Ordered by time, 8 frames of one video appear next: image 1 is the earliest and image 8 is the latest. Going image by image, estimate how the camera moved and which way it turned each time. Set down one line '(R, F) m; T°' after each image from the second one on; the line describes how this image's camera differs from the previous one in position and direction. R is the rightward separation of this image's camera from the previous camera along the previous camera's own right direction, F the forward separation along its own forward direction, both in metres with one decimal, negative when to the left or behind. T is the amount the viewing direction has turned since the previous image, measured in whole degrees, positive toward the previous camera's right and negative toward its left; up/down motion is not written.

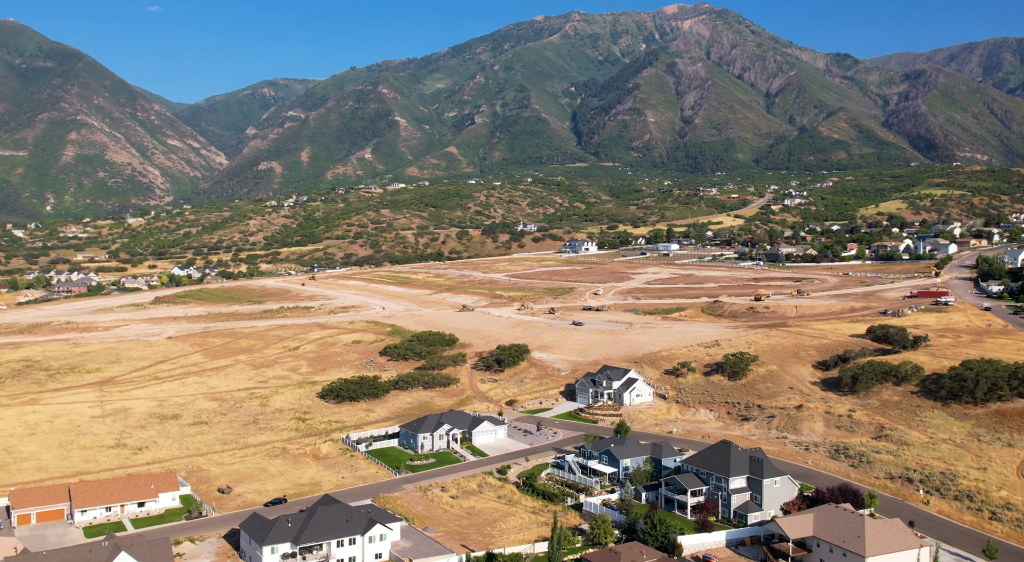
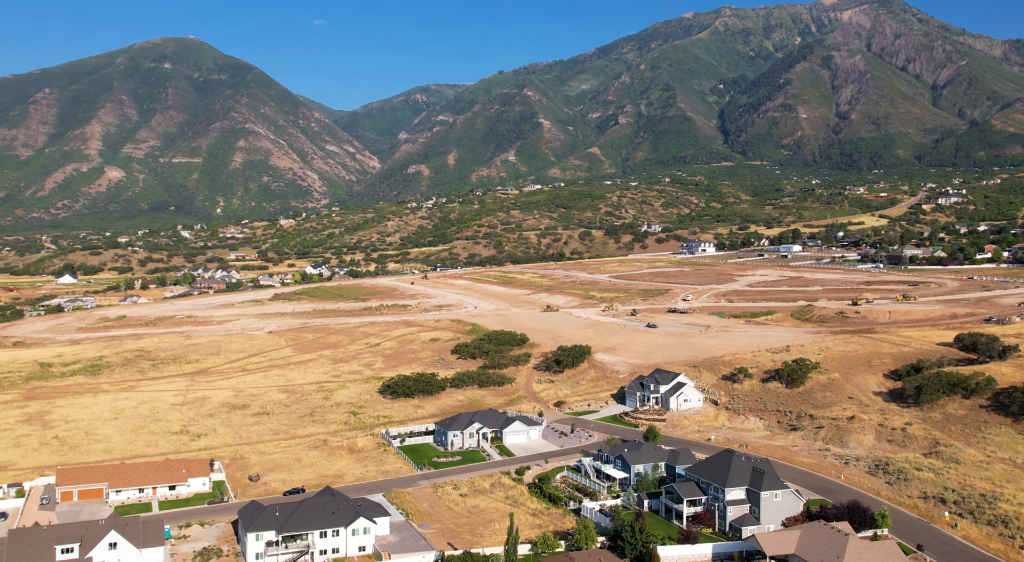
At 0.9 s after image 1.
(+4.7, +0.7) m; -9°
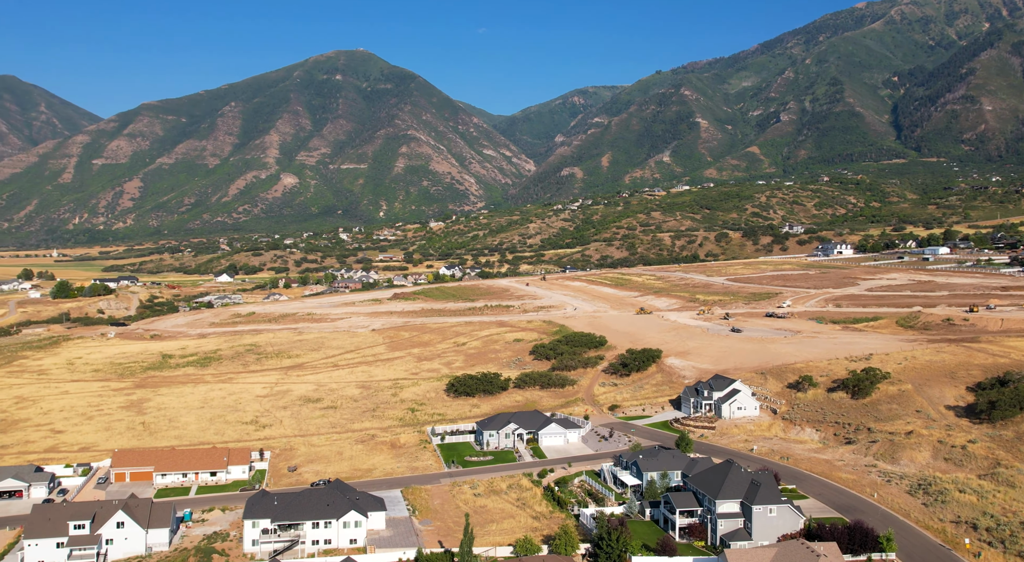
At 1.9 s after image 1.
(+4.9, +0.7) m; -10°
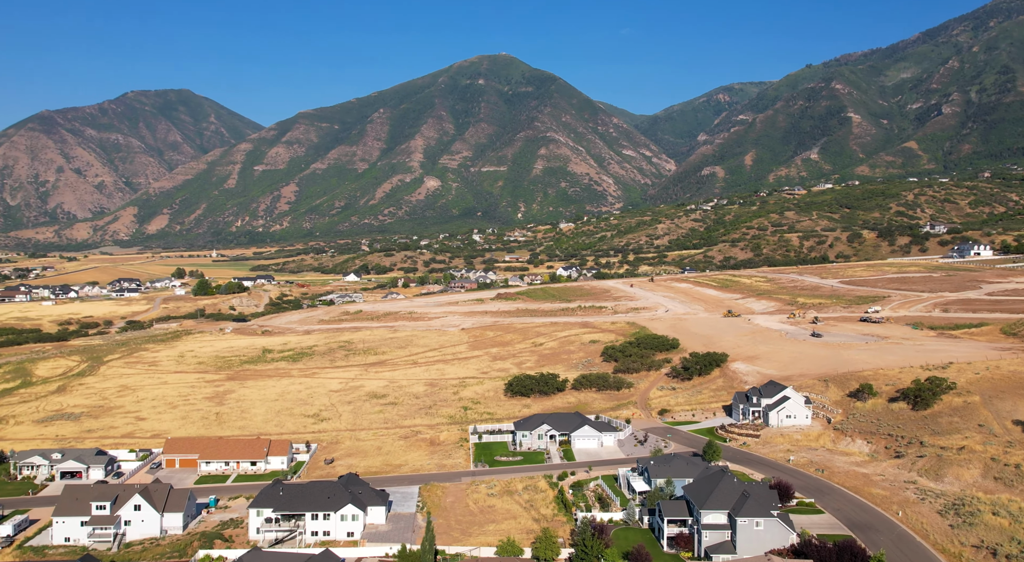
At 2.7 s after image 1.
(+4.4, +0.5) m; -9°
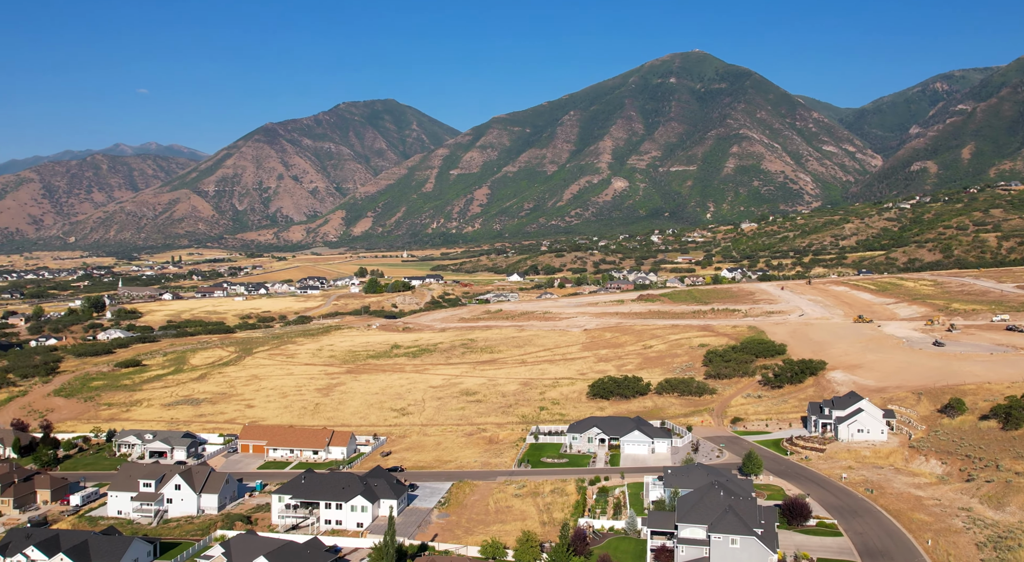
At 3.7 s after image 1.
(+5.7, +0.7) m; -12°
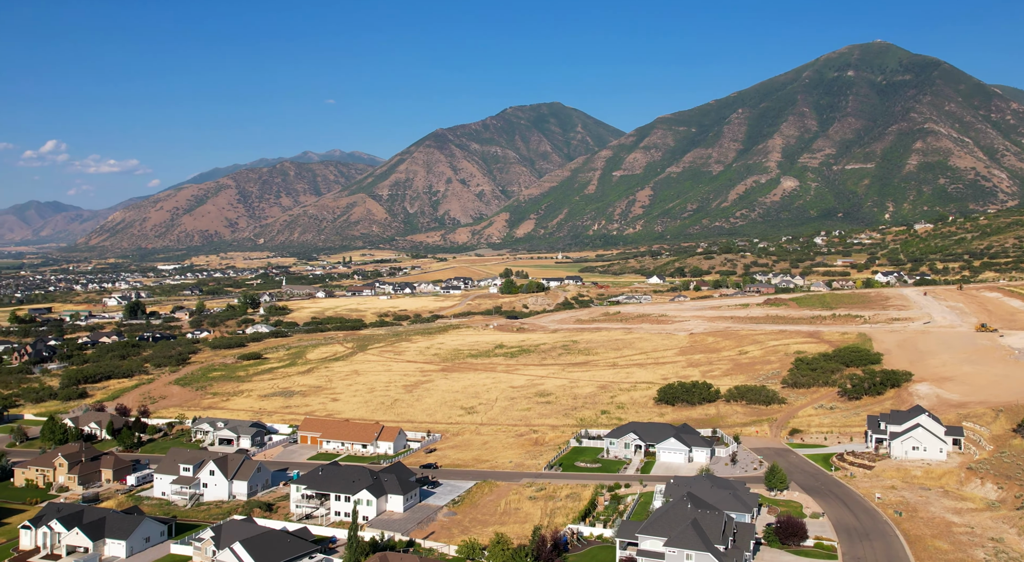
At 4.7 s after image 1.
(+5.1, +0.5) m; -10°
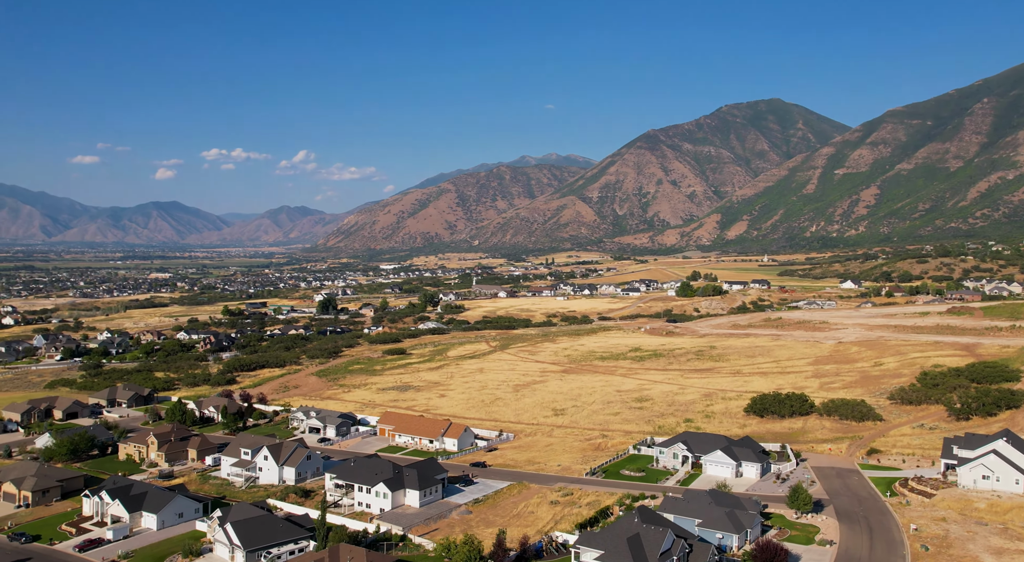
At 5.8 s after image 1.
(+6.5, +0.7) m; -13°
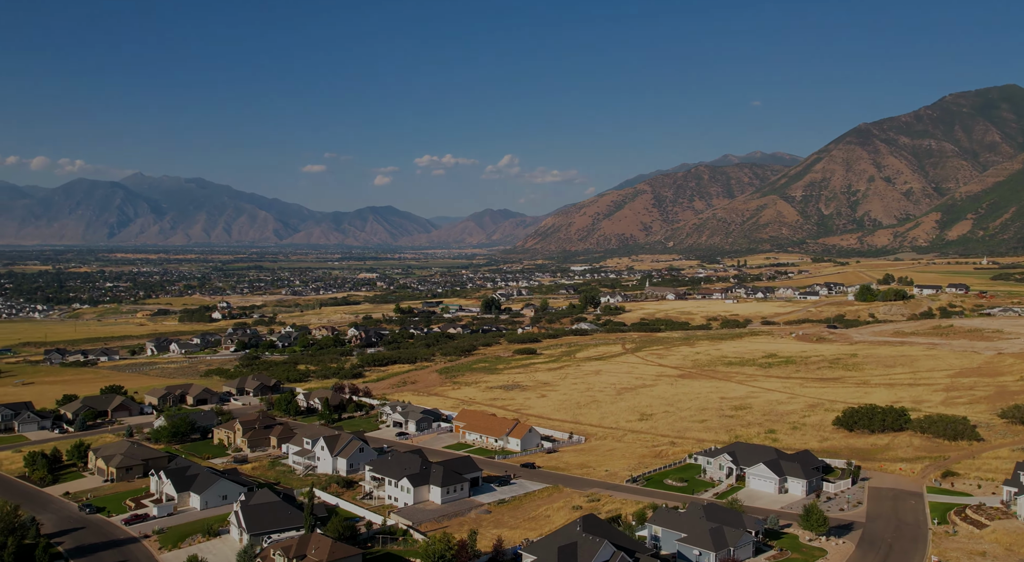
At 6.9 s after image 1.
(+6.0, +0.6) m; -12°
